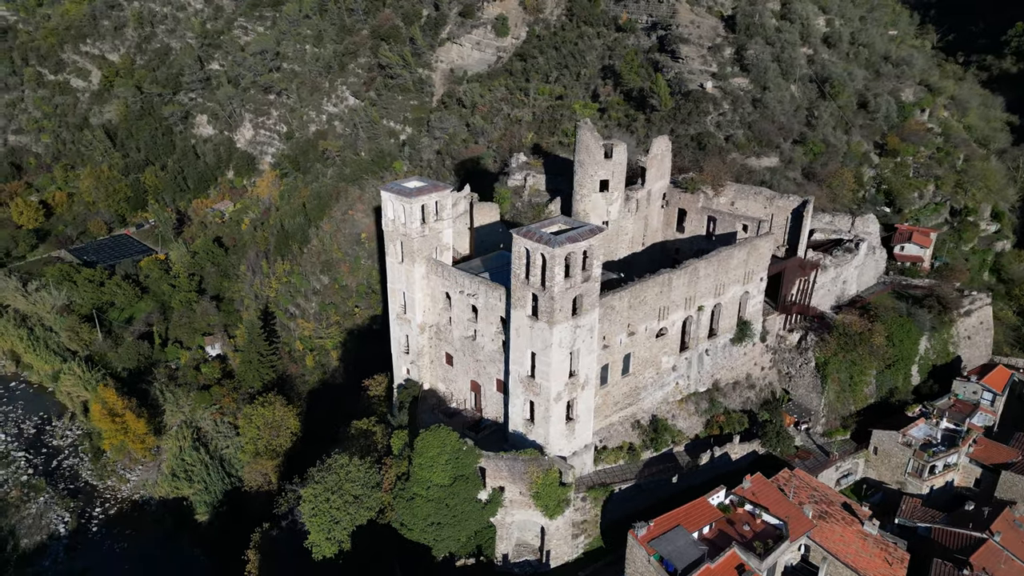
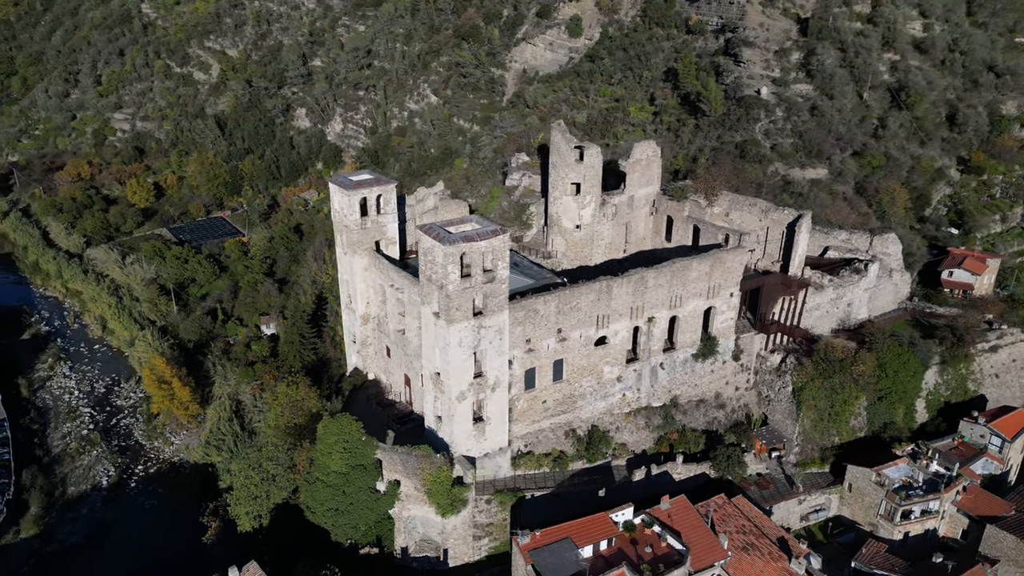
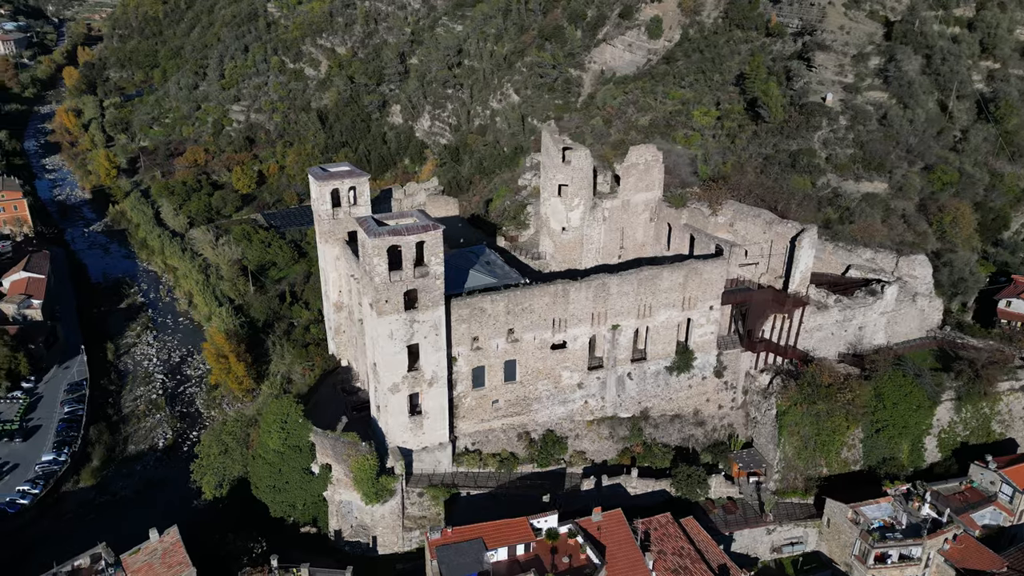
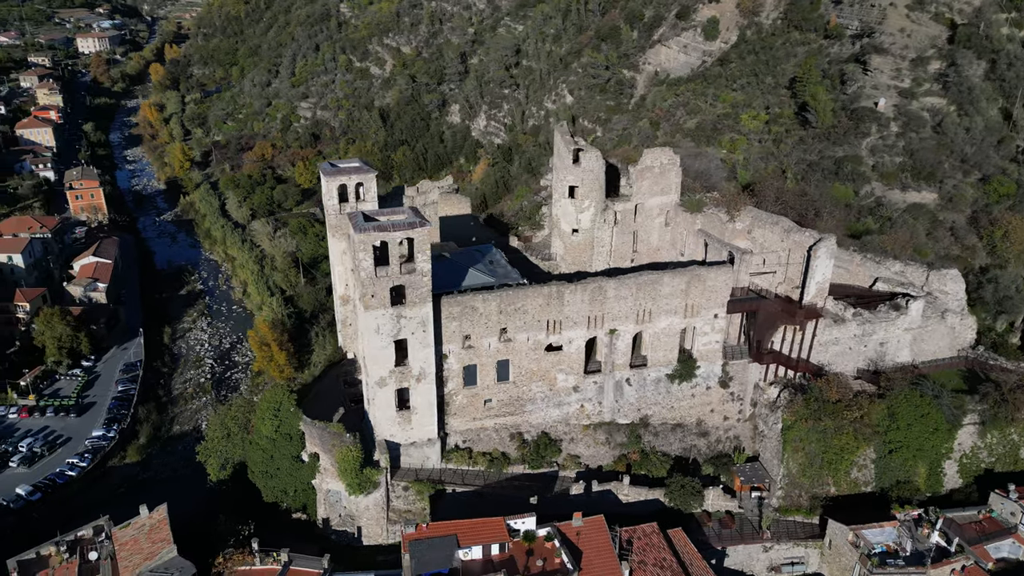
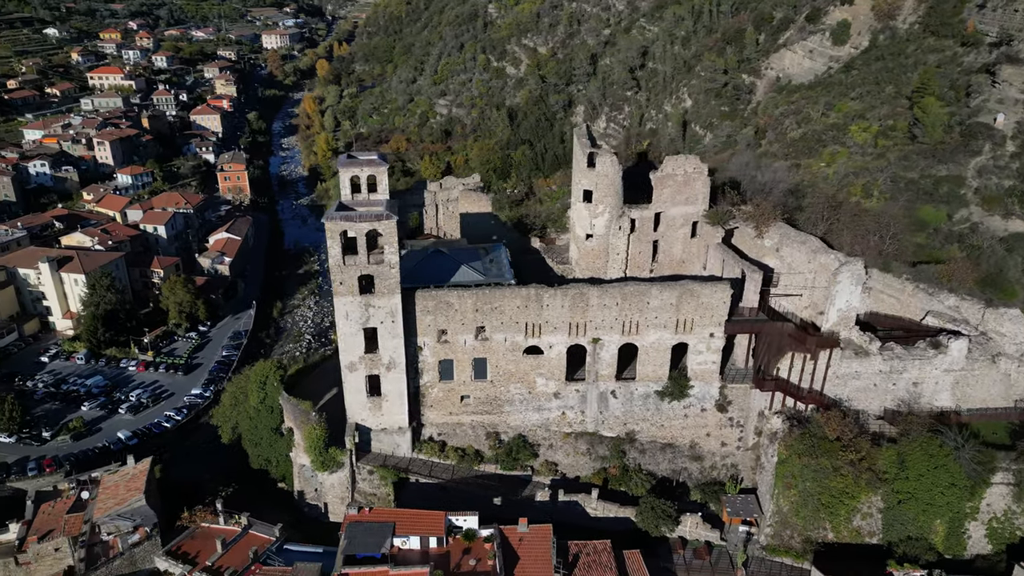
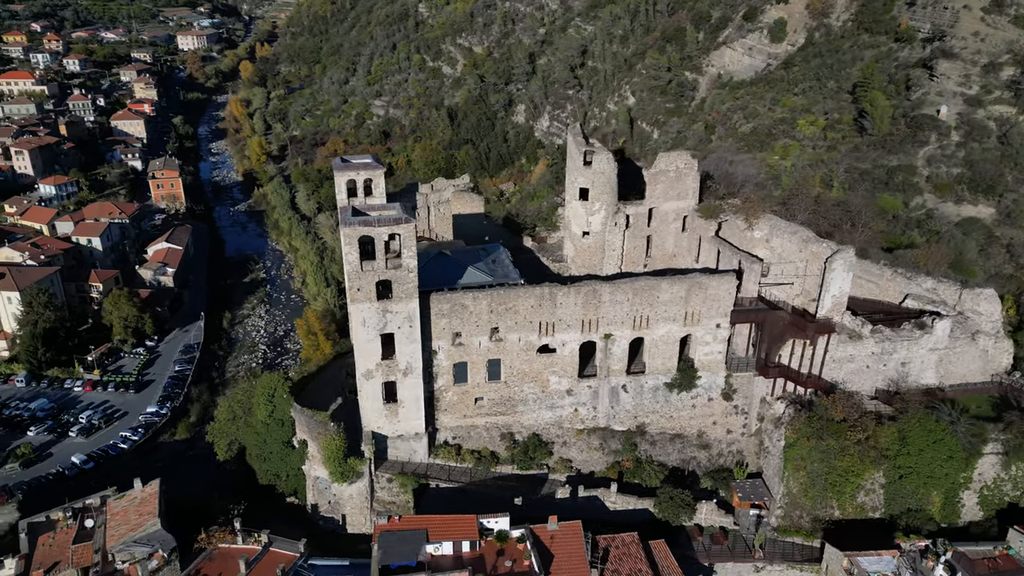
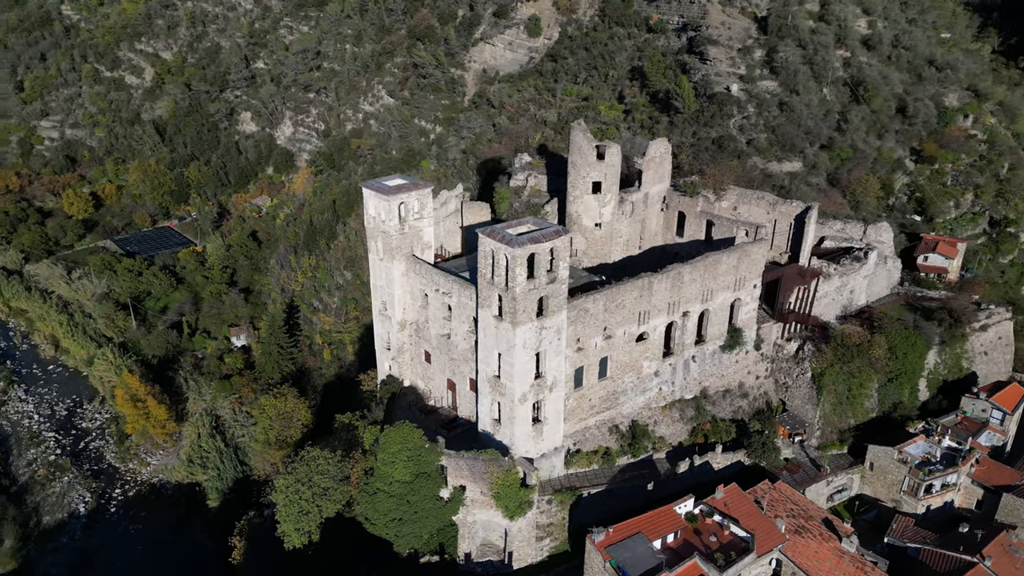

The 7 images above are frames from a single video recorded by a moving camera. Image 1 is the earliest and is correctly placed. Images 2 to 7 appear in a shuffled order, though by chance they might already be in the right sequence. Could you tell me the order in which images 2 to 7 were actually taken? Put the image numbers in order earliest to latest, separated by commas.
7, 2, 3, 4, 6, 5
